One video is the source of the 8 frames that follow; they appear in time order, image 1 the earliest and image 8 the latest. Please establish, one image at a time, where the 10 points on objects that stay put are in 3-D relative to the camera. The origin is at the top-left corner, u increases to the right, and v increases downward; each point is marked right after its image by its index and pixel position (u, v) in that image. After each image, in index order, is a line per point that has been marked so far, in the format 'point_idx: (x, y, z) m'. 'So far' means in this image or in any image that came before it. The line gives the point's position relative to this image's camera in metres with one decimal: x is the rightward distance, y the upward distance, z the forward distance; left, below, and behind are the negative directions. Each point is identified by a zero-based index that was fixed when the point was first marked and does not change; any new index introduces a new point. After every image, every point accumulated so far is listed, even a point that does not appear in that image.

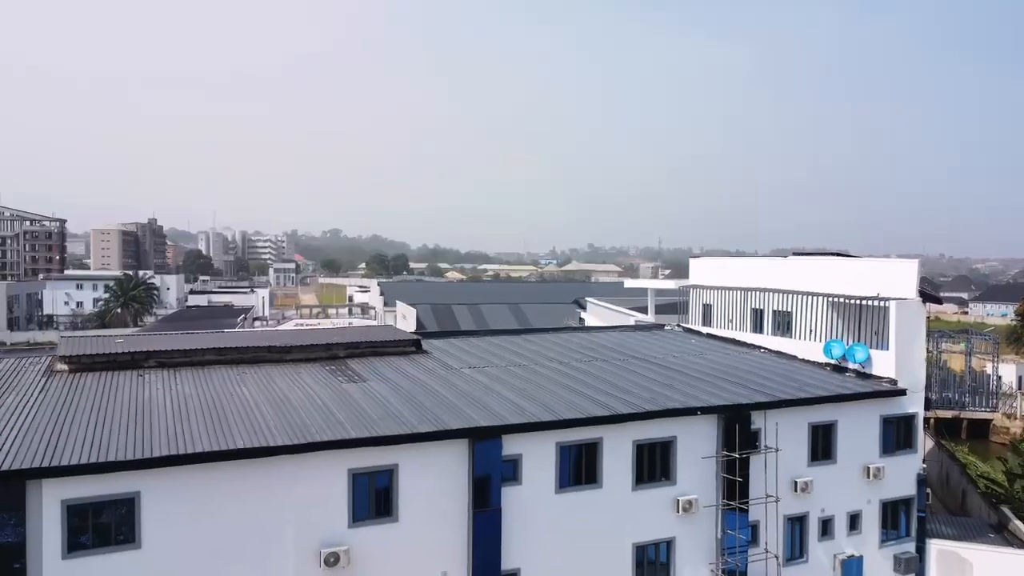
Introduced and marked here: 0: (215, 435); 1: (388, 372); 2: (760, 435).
0: (-3.0, -1.5, +7.6) m
1: (-1.8, -1.2, +10.7) m
2: (+3.2, -1.9, +9.8) m
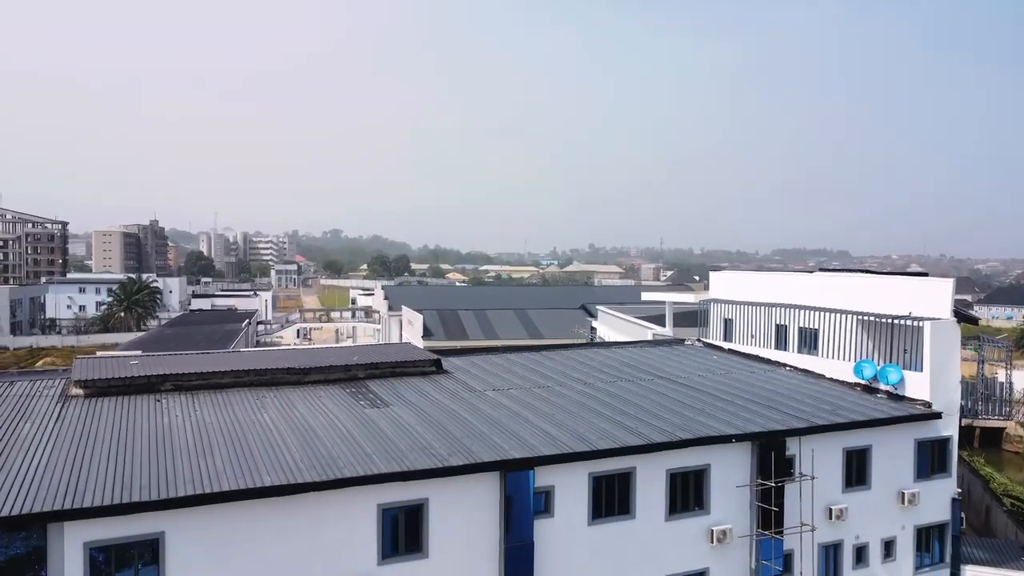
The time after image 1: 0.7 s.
0: (-2.7, -1.8, +7.4) m
1: (-1.4, -1.5, +10.4) m
2: (+3.6, -2.2, +9.5) m
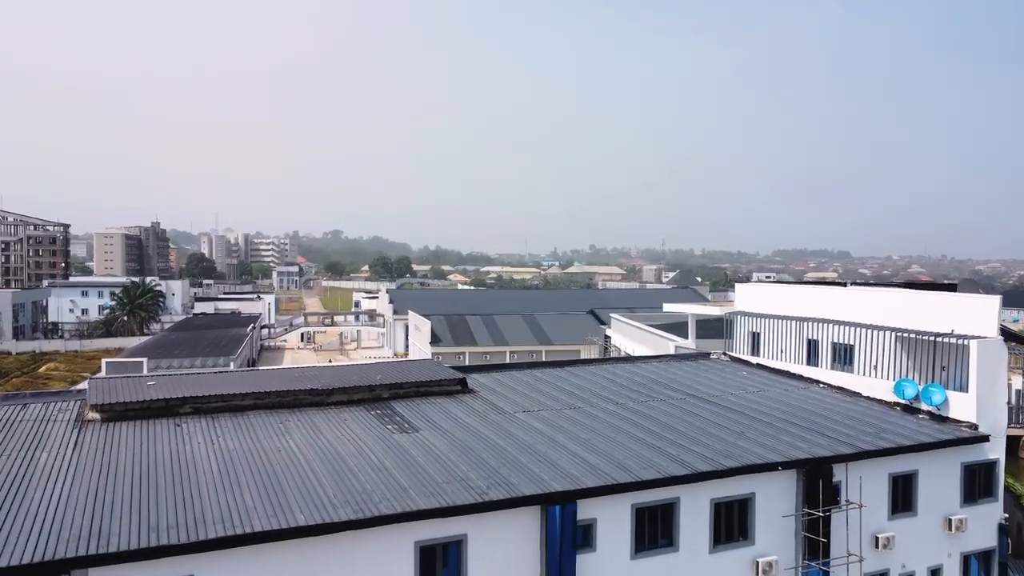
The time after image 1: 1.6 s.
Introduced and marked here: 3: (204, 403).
0: (-2.2, -2.0, +7.0) m
1: (-1.0, -1.7, +10.0) m
2: (+4.0, -2.4, +9.2) m
3: (-4.0, -1.5, +9.8) m
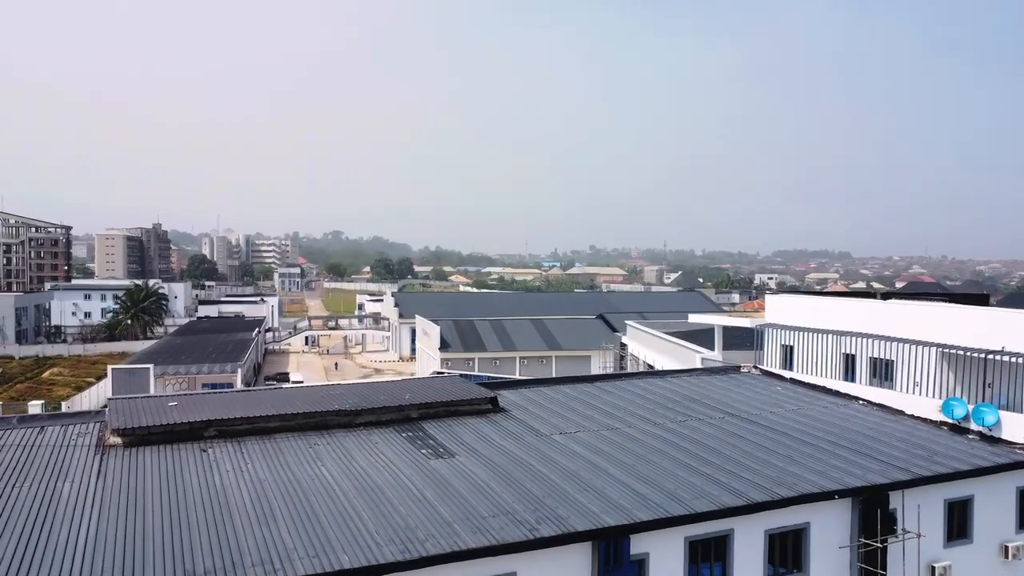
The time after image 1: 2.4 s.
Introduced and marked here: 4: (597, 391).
0: (-1.8, -2.2, +6.6) m
1: (-0.5, -1.9, +9.6) m
2: (+4.5, -2.7, +8.8) m
3: (-3.5, -1.7, +9.4) m
4: (+1.4, -1.7, +12.6) m
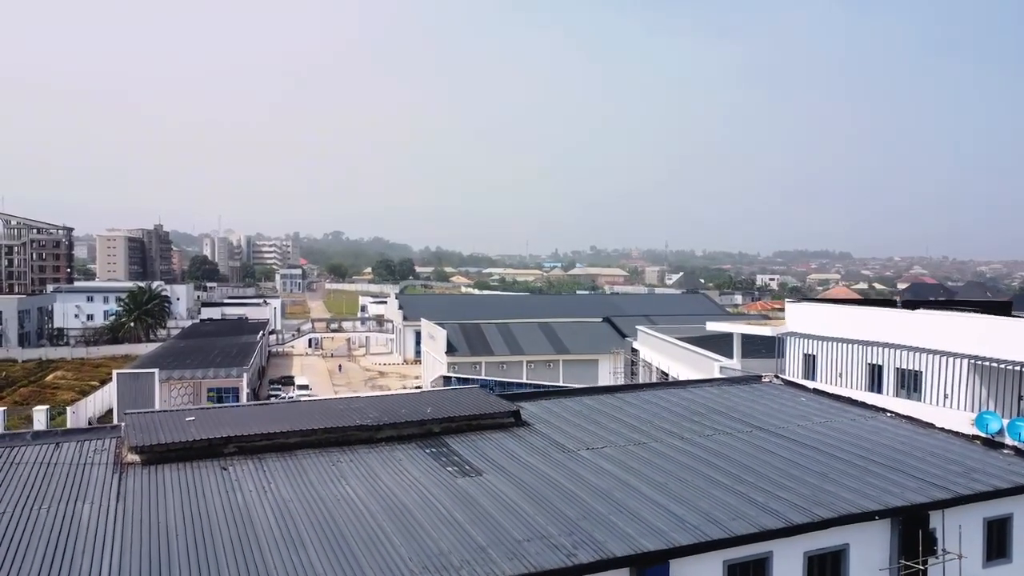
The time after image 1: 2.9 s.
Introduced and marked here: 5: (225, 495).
0: (-1.4, -2.4, +6.3) m
1: (-0.2, -2.1, +9.4) m
2: (+4.8, -2.8, +8.5) m
3: (-3.2, -1.9, +9.1) m
4: (+1.8, -1.9, +12.4) m
5: (-3.0, -2.2, +7.9) m
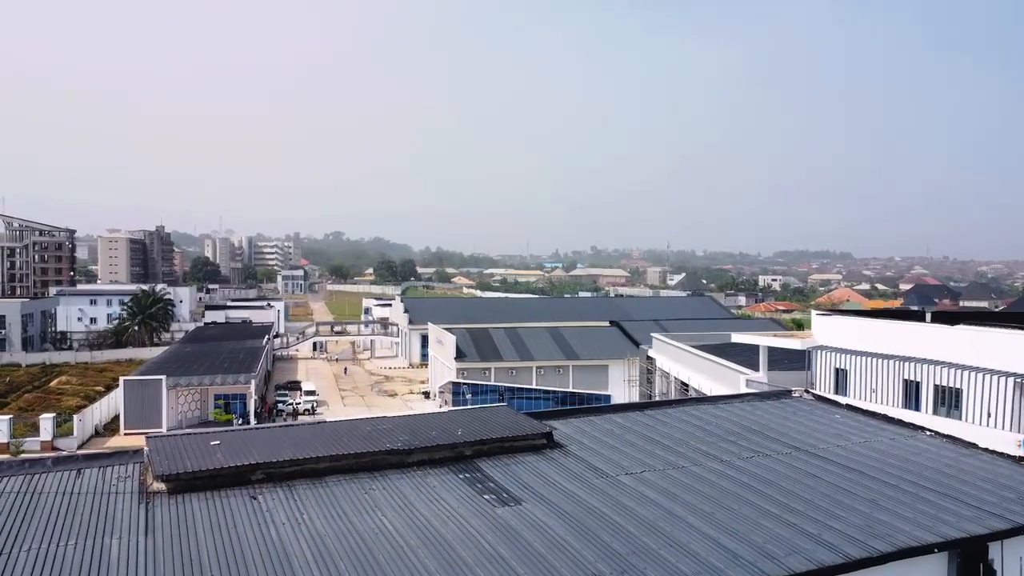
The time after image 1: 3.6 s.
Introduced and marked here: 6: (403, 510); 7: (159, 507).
0: (-1.0, -2.6, +6.0) m
1: (+0.3, -2.3, +9.1) m
2: (+5.3, -3.1, +8.2) m
3: (-2.8, -2.1, +8.8) m
4: (+2.2, -2.1, +12.1) m
5: (-2.6, -2.4, +7.6) m
6: (-1.2, -2.4, +8.1) m
7: (-3.8, -2.3, +8.0) m
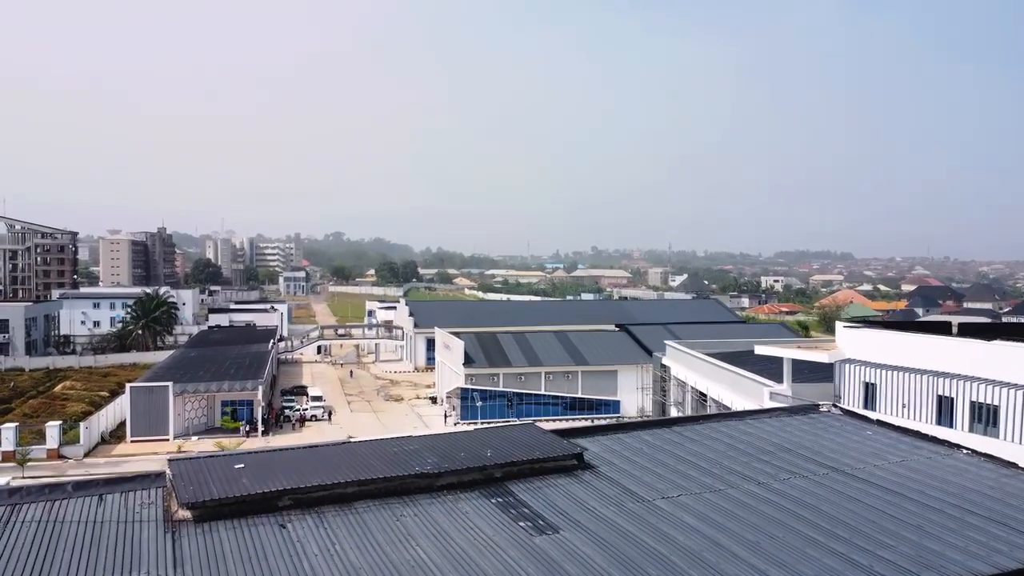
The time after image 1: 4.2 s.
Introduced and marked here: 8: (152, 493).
0: (-0.6, -2.8, +5.7) m
1: (+0.7, -2.6, +8.8) m
2: (+5.7, -3.3, +7.9) m
3: (-2.4, -2.3, +8.5) m
4: (+2.6, -2.4, +11.8) m
5: (-2.2, -2.6, +7.3) m
6: (-0.8, -2.6, +7.8) m
7: (-3.4, -2.5, +7.7) m
8: (-4.2, -2.4, +8.7) m
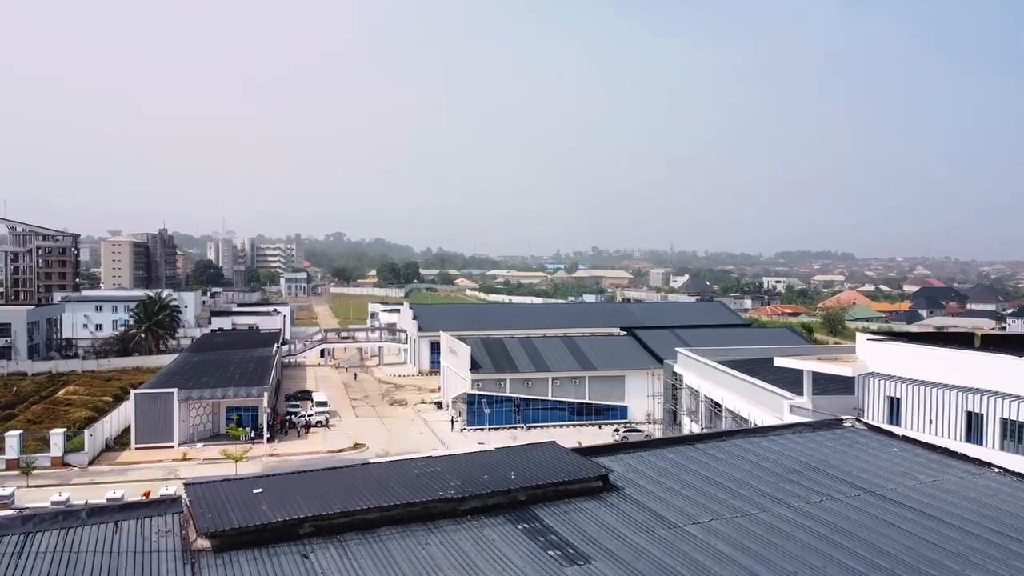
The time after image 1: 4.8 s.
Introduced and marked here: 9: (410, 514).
0: (-0.3, -3.1, +5.5) m
1: (+1.0, -2.8, +8.5) m
2: (+6.0, -3.5, +7.7) m
3: (-2.0, -2.6, +8.3) m
4: (+2.9, -2.6, +11.5) m
5: (-1.9, -2.9, +7.0) m
6: (-0.5, -2.9, +7.5) m
7: (-3.0, -2.8, +7.4) m
8: (-3.9, -2.6, +8.4) m
9: (-1.2, -2.6, +8.7) m
